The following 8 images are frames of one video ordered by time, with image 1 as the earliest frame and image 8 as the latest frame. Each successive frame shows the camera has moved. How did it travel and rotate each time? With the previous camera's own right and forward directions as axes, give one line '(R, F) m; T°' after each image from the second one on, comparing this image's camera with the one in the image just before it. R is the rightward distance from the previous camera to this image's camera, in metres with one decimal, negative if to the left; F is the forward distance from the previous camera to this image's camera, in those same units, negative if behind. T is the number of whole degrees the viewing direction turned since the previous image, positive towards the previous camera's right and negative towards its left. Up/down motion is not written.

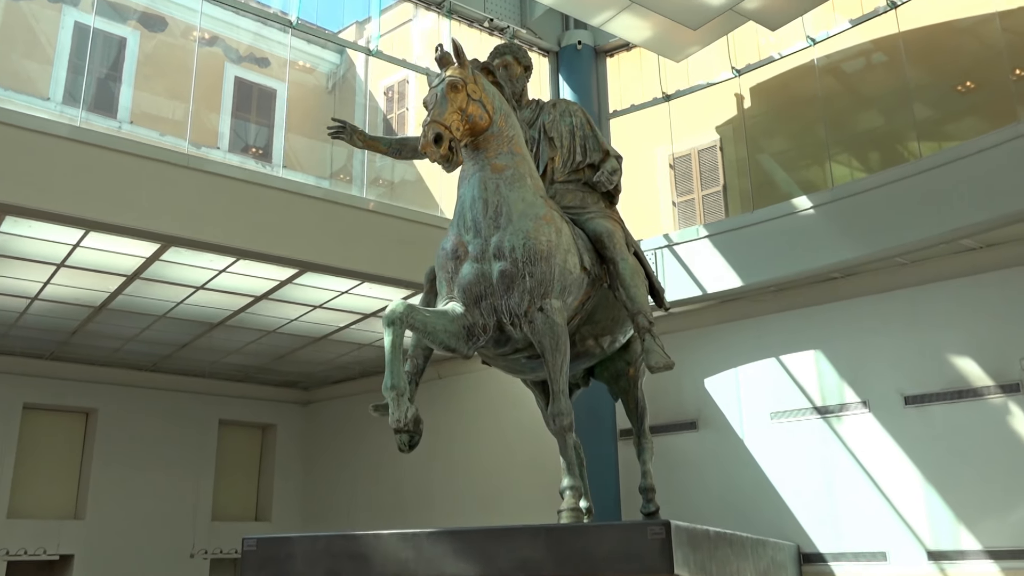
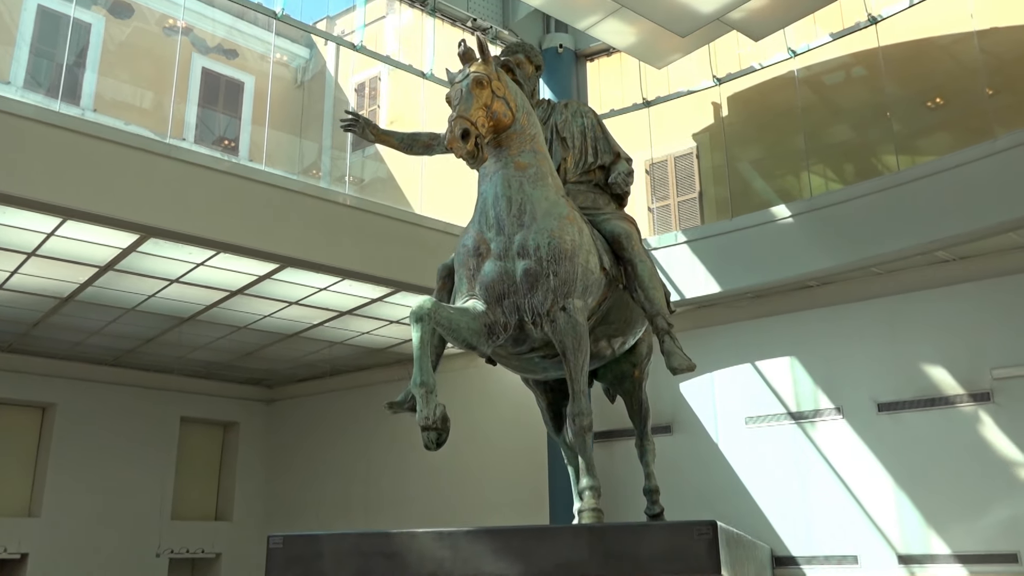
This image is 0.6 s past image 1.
(-0.4, 0.0) m; +3°
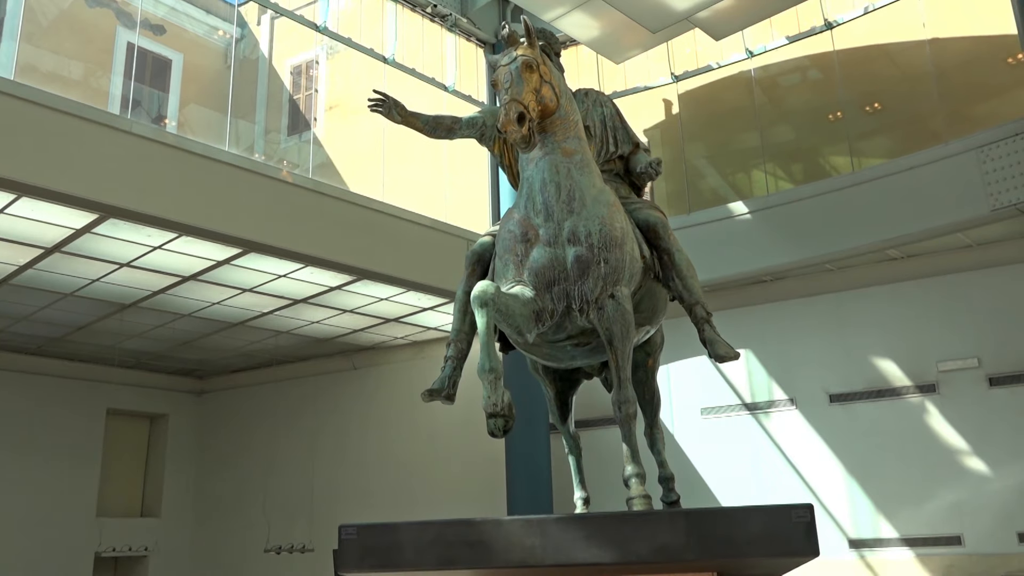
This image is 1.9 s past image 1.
(-0.9, +0.1) m; +7°
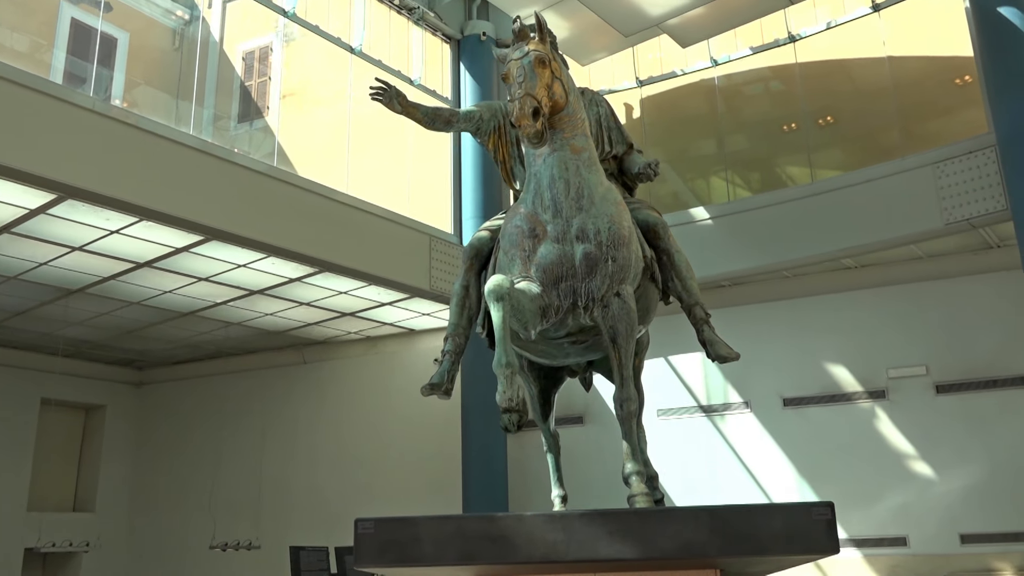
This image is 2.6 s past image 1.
(-0.5, 0.0) m; +4°
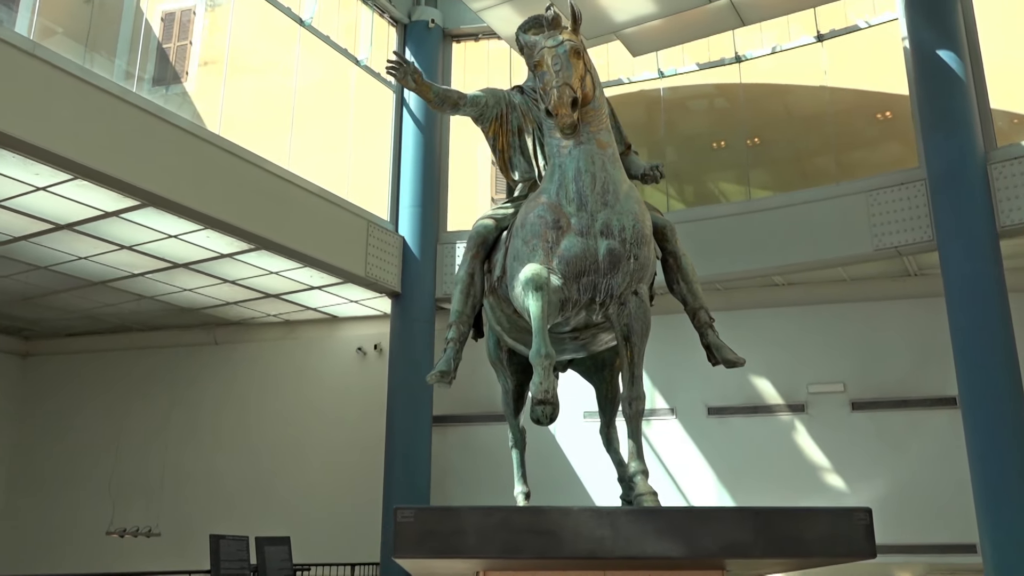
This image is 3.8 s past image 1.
(-0.8, +0.2) m; +8°
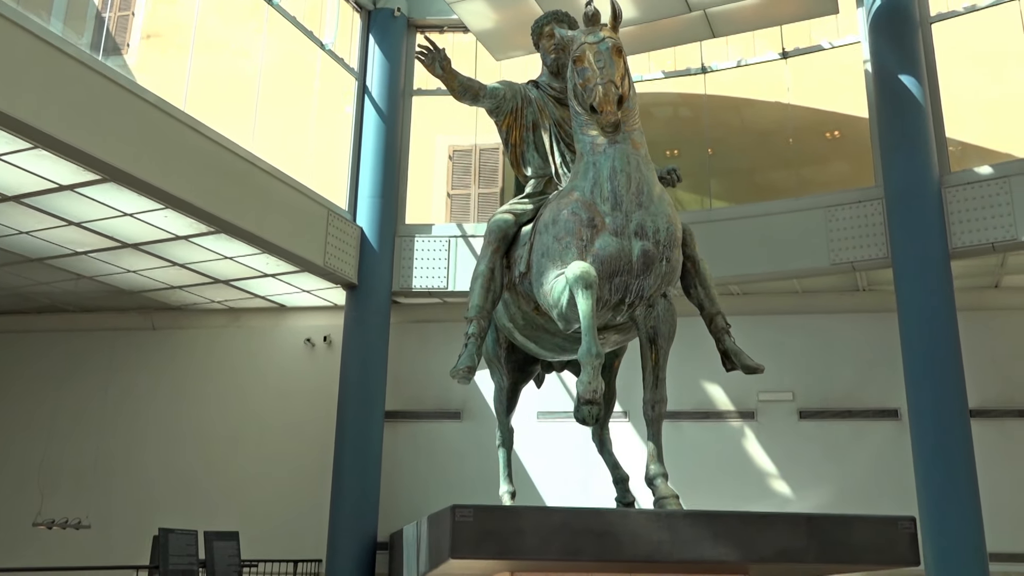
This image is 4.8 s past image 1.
(-0.7, +0.1) m; +6°
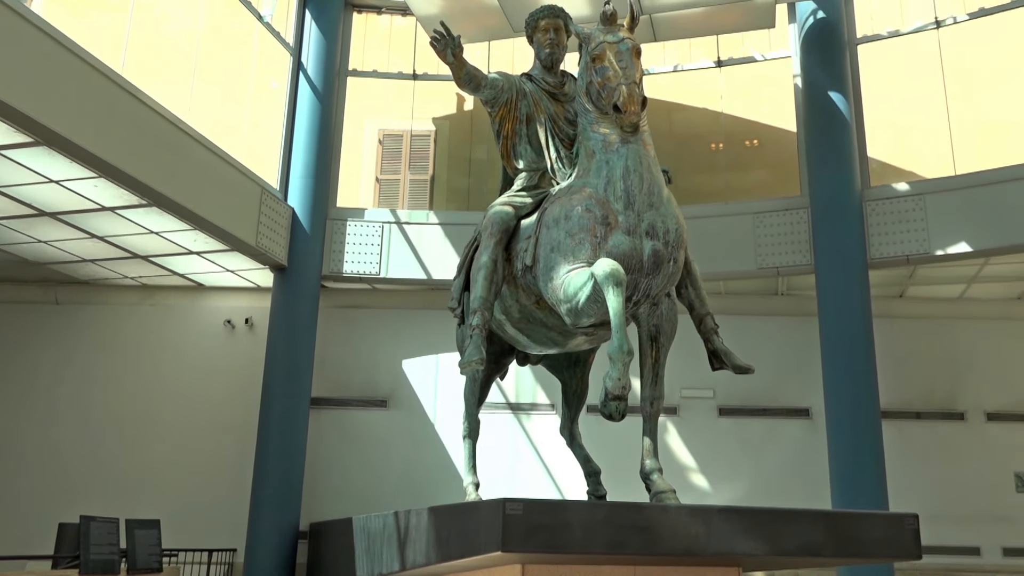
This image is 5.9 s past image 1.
(-0.8, +0.1) m; +8°
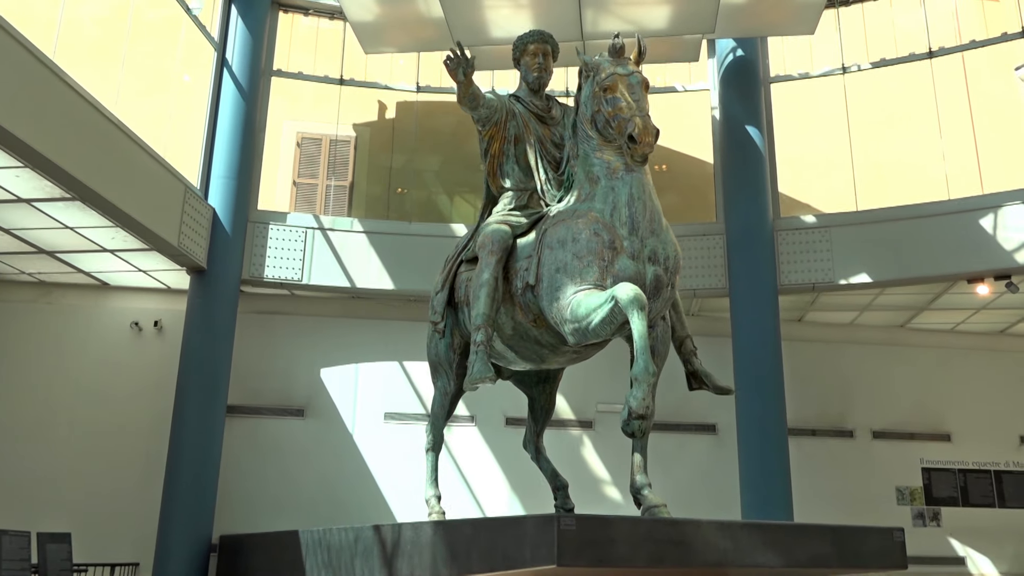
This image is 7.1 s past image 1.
(-0.9, 0.0) m; +9°
